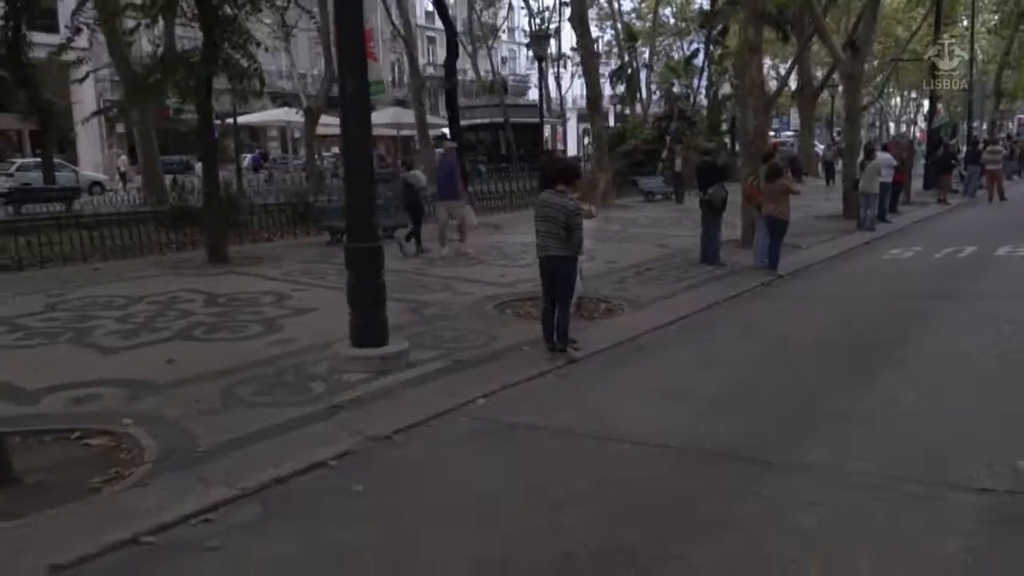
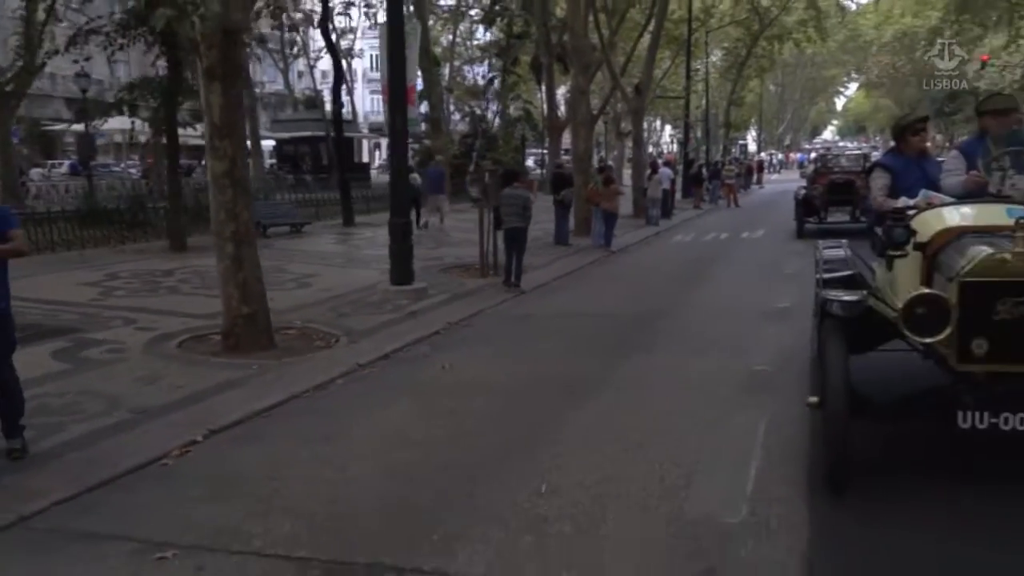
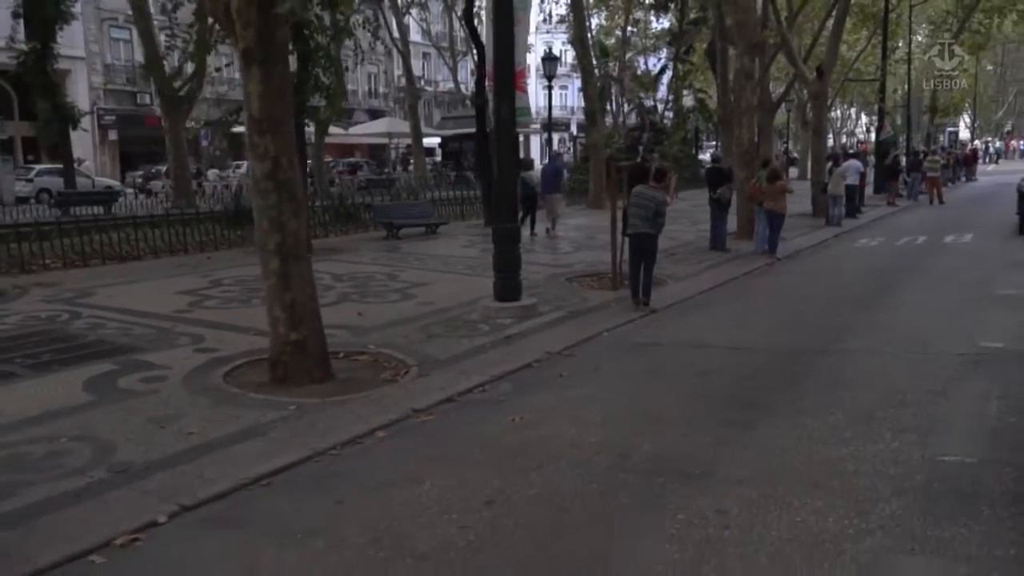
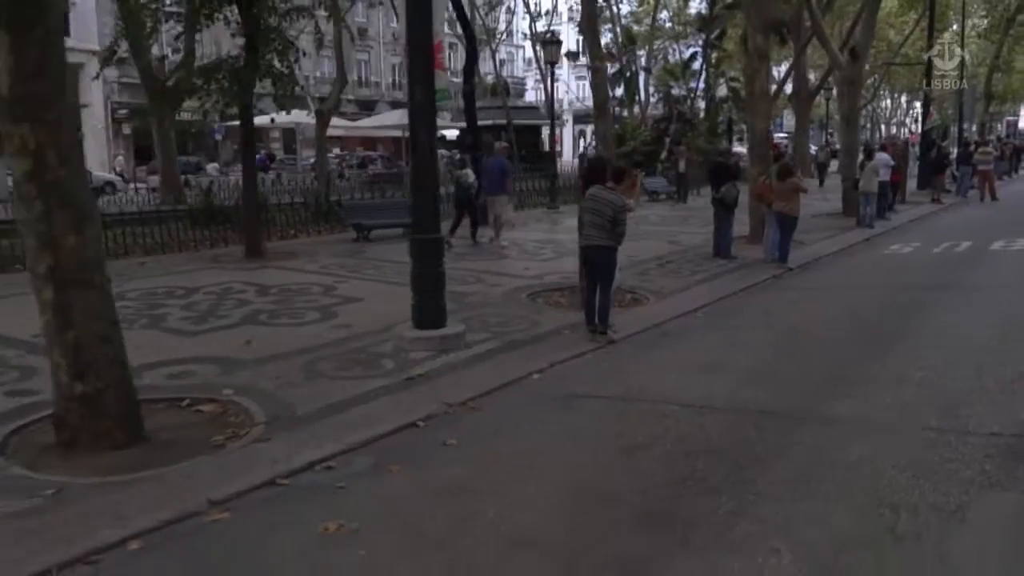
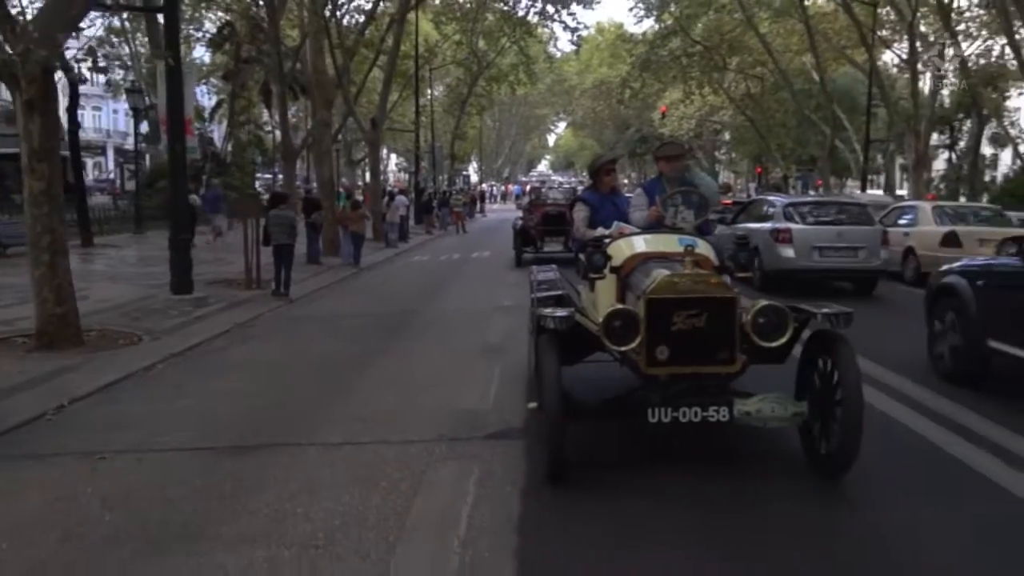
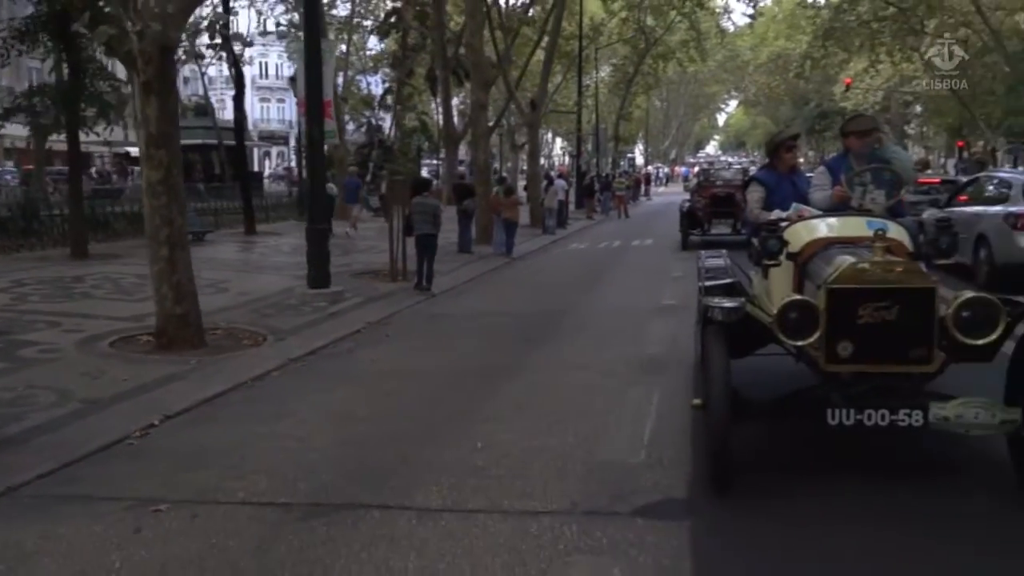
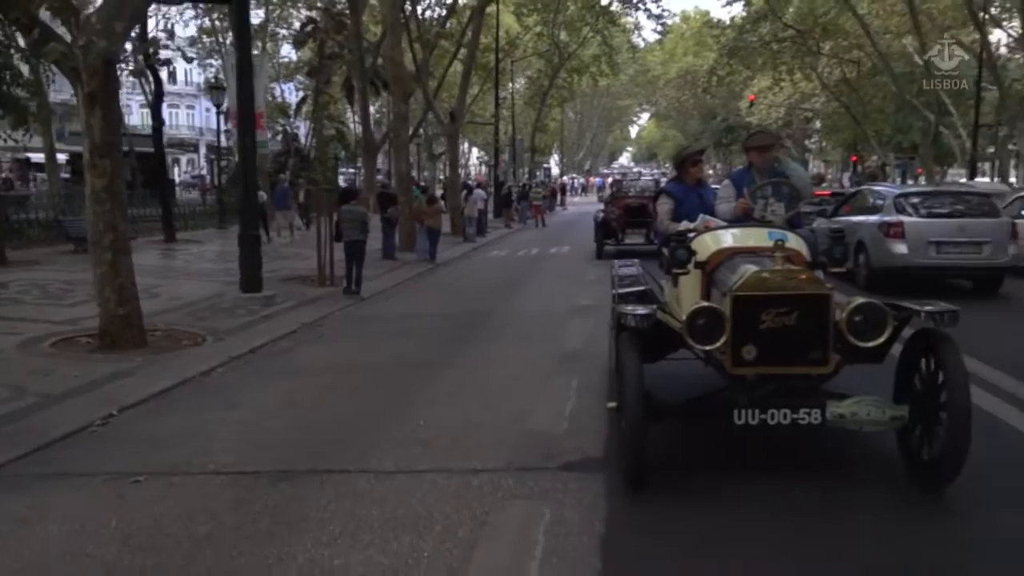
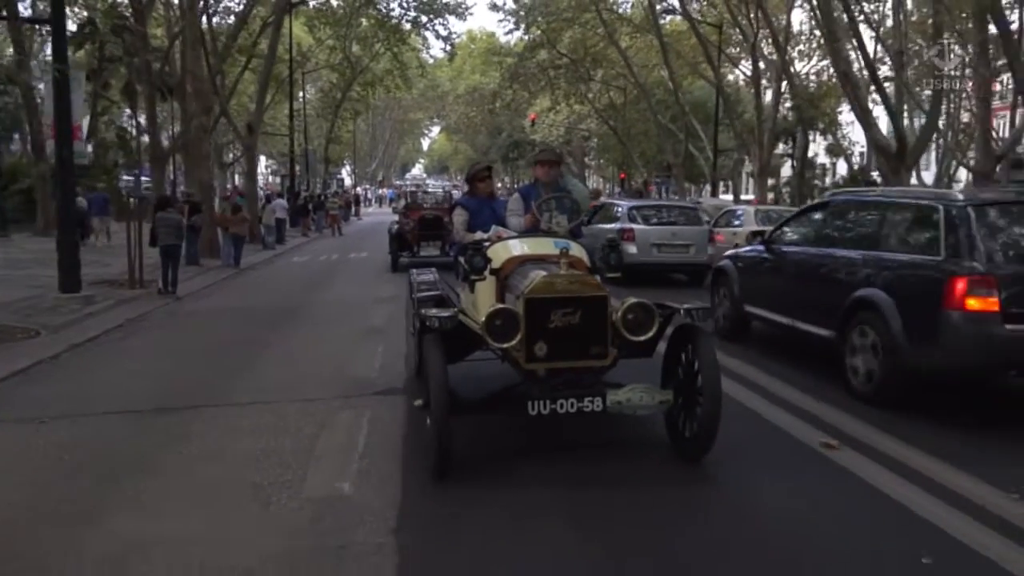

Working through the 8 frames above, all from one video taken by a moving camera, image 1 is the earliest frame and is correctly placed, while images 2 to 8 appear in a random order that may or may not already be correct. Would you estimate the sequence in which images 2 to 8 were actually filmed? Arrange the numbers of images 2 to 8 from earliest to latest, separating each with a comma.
4, 3, 2, 6, 7, 5, 8
